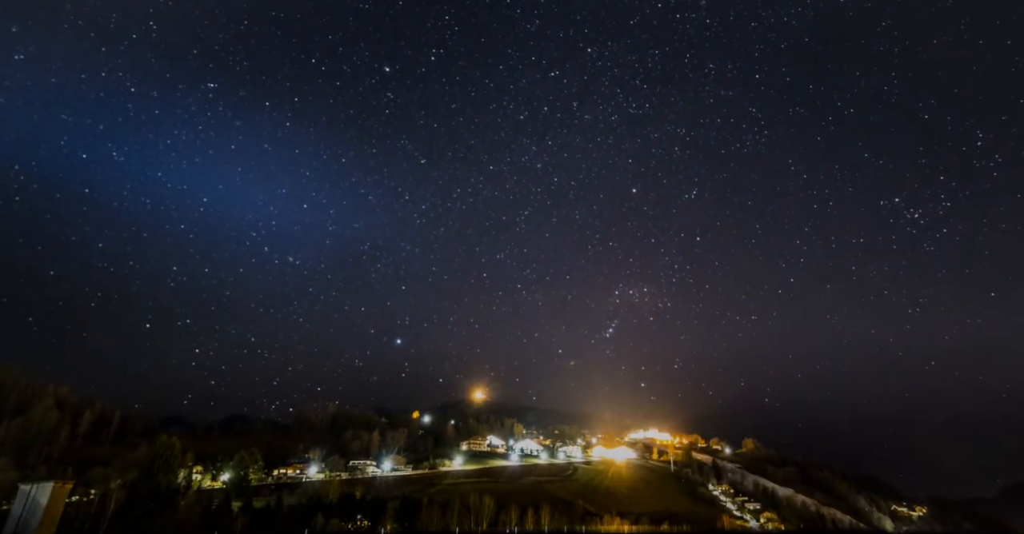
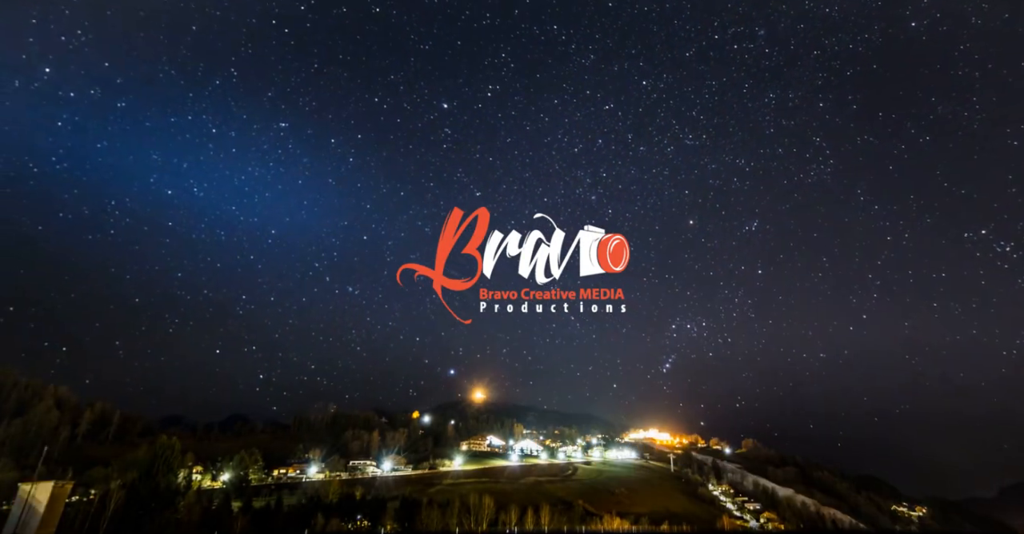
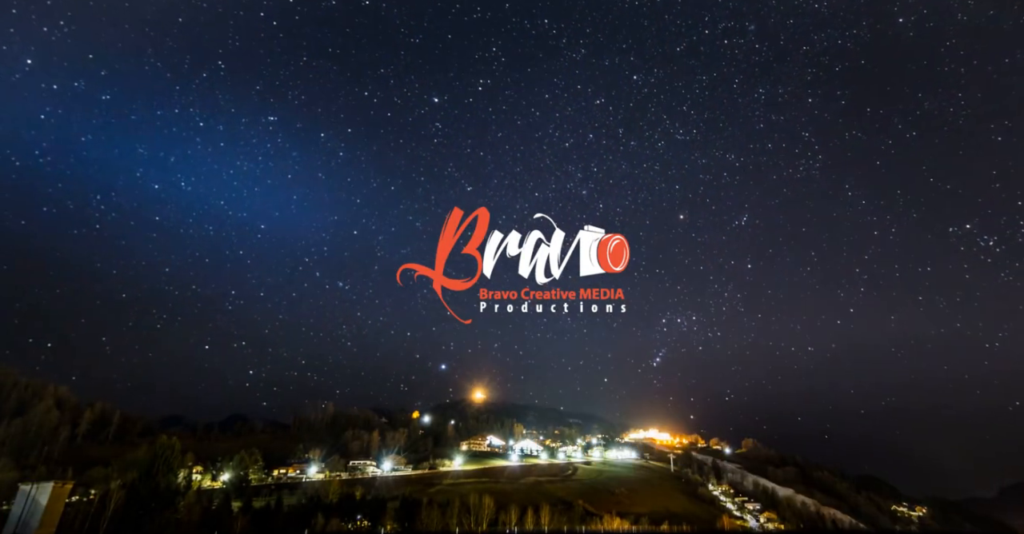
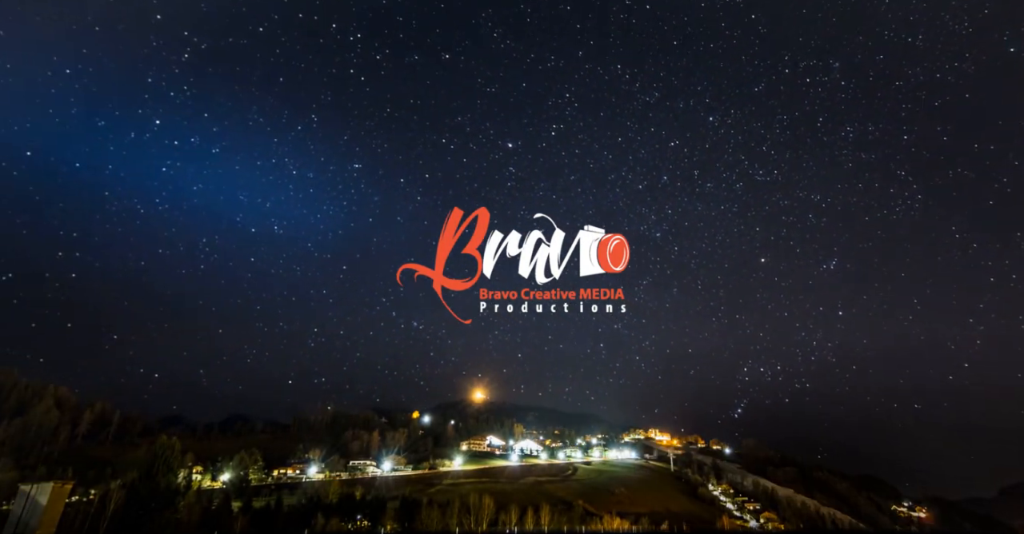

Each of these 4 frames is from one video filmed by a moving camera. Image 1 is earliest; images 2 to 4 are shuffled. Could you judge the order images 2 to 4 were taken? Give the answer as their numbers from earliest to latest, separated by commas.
3, 2, 4
